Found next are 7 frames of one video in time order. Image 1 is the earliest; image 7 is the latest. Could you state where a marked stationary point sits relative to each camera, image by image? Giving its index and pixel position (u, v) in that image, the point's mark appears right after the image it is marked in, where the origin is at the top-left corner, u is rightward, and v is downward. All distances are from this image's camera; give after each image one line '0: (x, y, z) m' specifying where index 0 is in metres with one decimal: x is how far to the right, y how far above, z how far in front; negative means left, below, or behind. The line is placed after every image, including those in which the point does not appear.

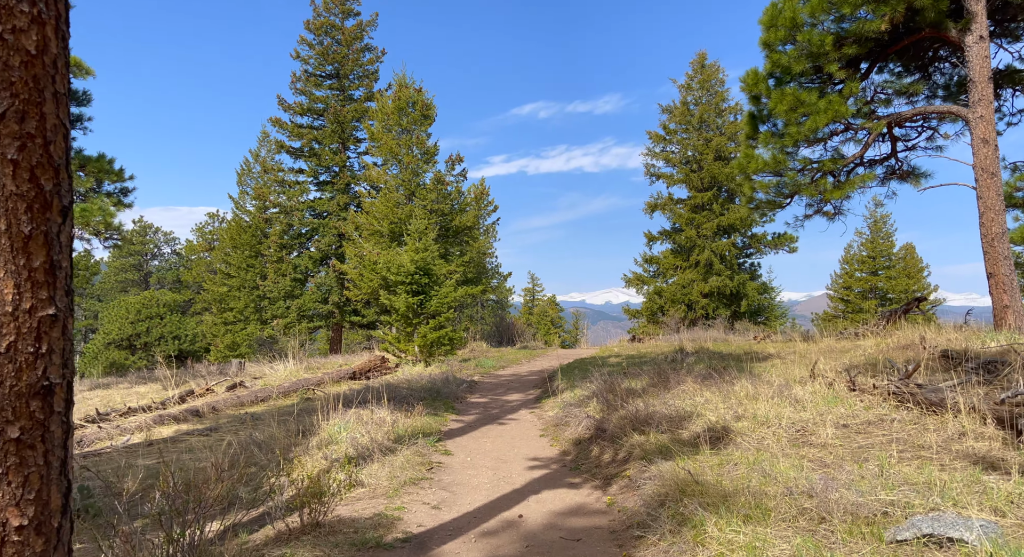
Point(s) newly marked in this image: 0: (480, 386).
0: (-0.6, -2.0, +12.1) m
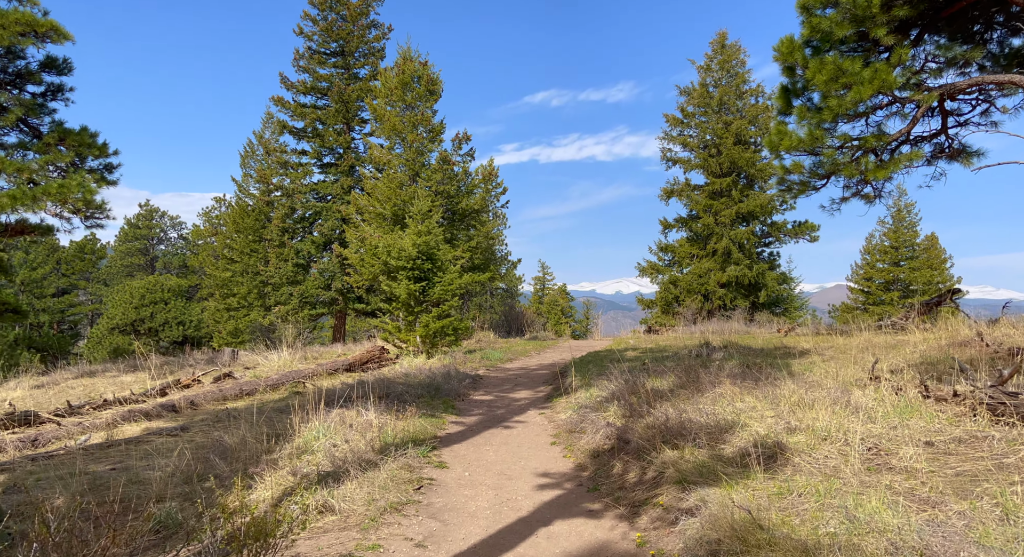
0: (-0.5, -1.7, +11.1) m
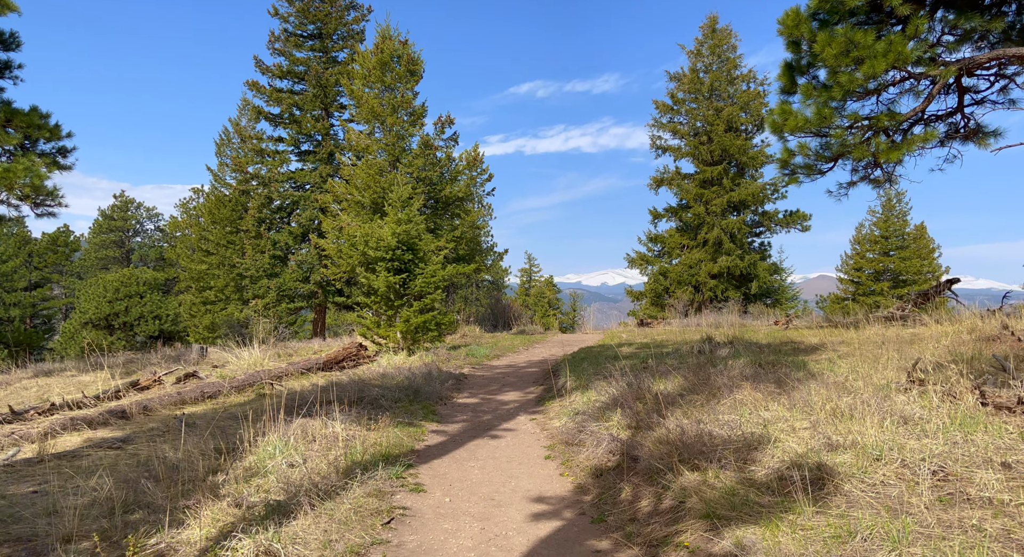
0: (-0.7, -1.6, +10.2) m
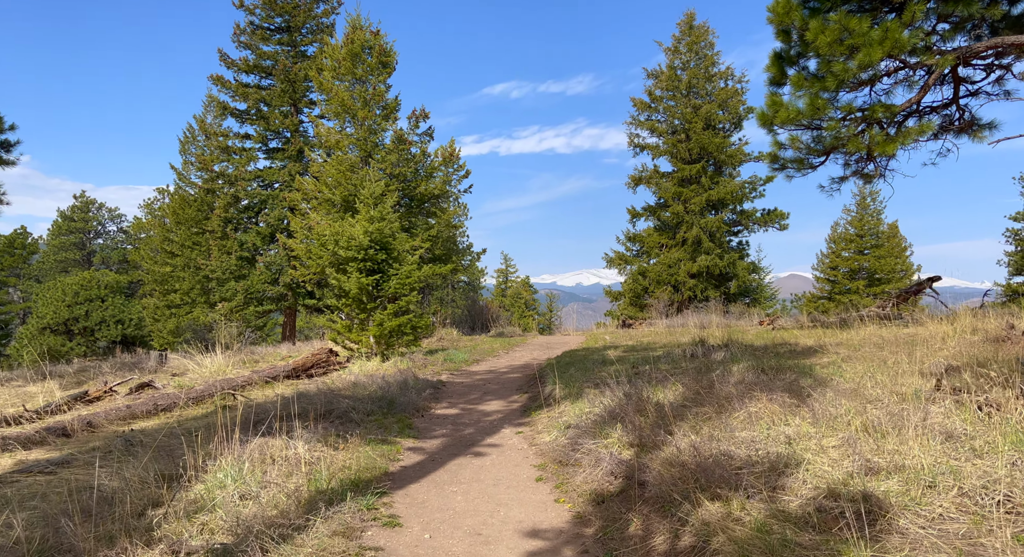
0: (-0.9, -1.6, +9.5) m
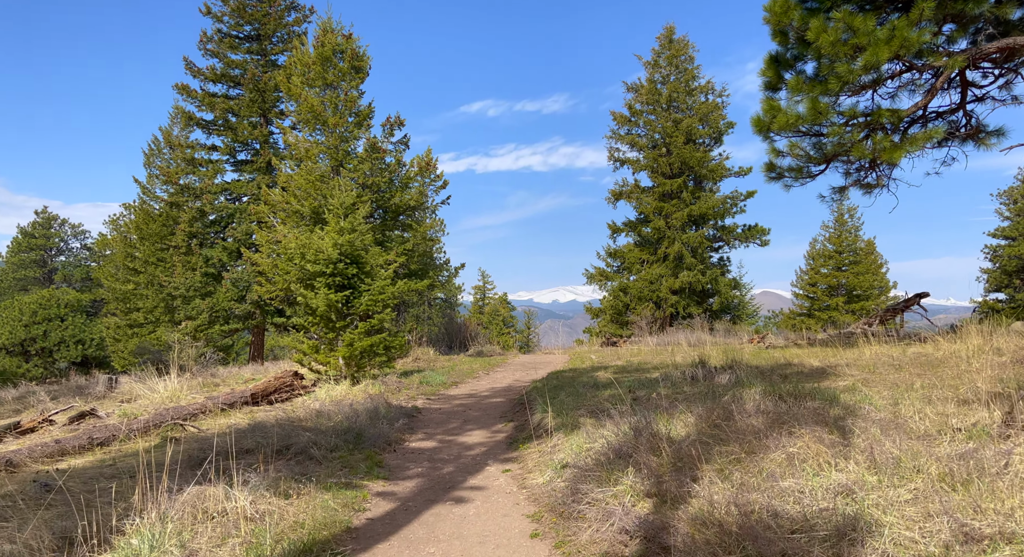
0: (-1.2, -1.8, +8.6) m
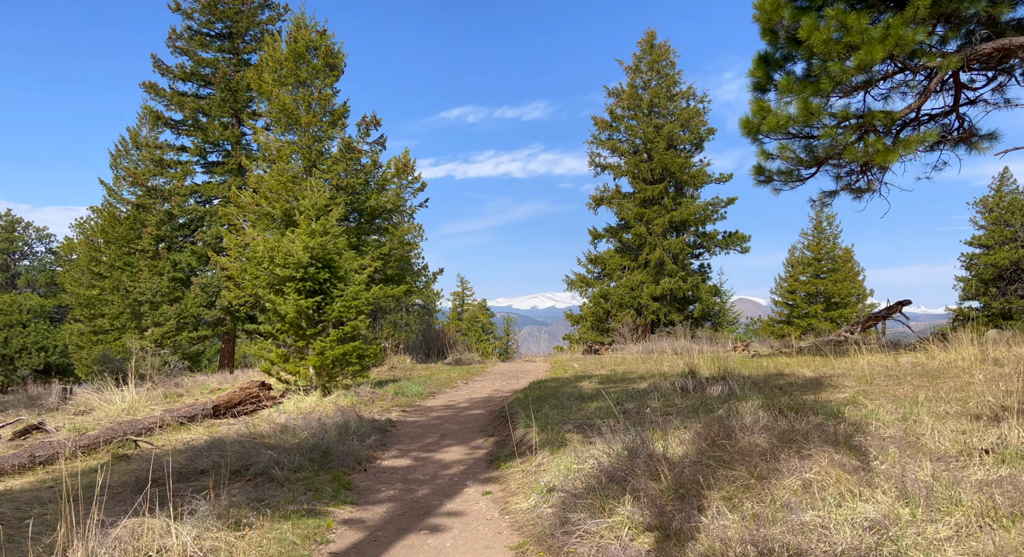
0: (-1.4, -1.9, +8.0) m
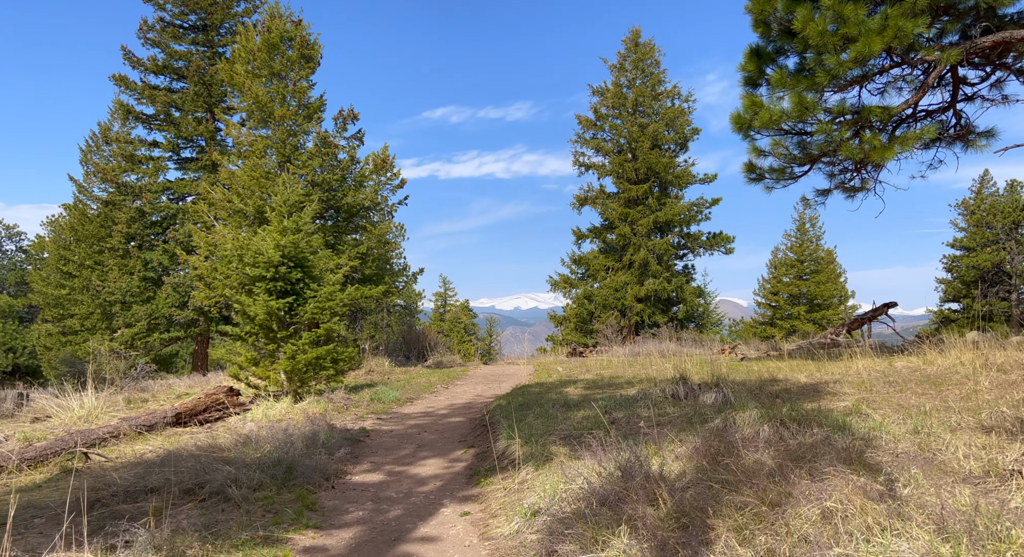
0: (-1.6, -1.9, +7.5) m
